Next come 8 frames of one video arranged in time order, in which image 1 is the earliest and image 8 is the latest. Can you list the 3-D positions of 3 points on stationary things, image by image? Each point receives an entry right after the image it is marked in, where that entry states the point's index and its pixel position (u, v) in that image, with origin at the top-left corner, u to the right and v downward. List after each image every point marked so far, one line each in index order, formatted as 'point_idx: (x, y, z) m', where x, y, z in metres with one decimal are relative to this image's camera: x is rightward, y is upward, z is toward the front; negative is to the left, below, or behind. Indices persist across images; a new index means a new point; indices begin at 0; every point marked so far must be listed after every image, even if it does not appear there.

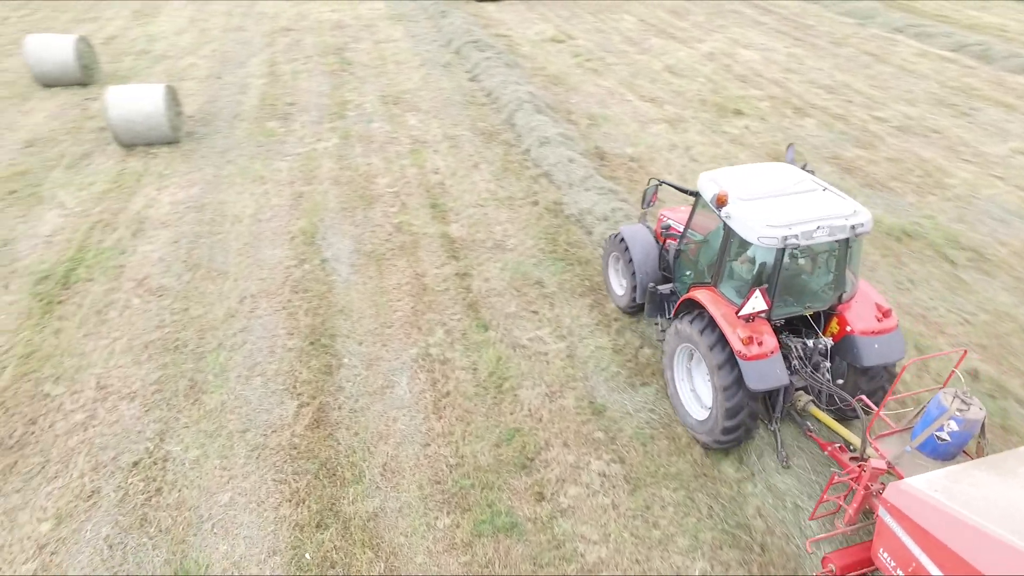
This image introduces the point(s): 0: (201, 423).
0: (-2.2, -1.0, +4.4) m
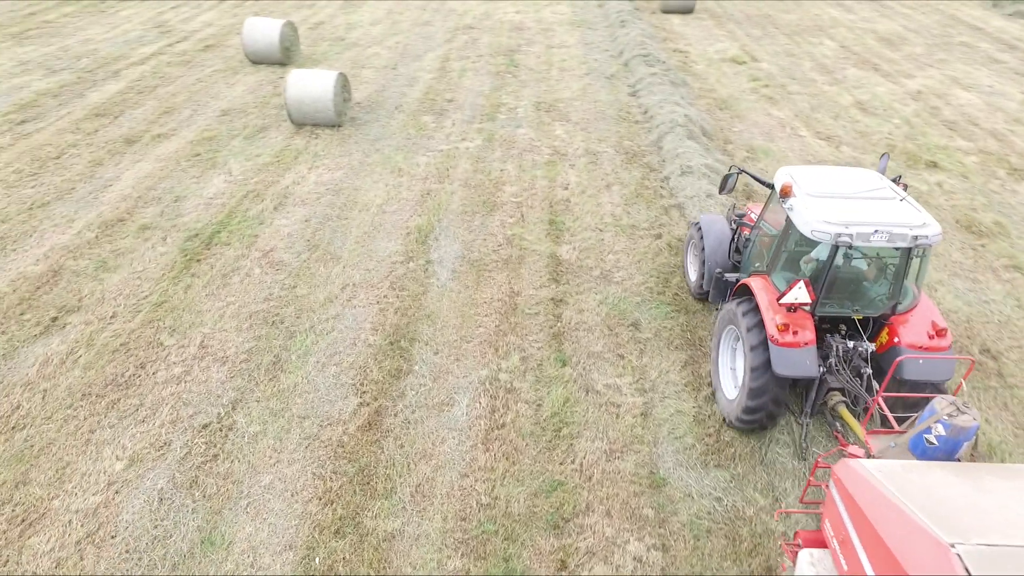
0: (-1.8, -0.8, +4.7) m
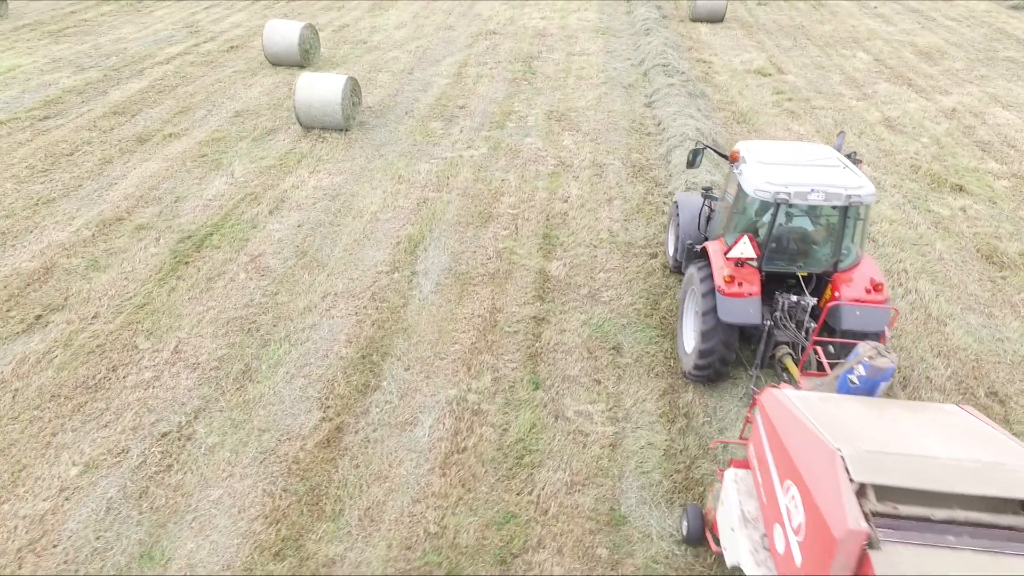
0: (-2.1, -0.9, +4.6) m
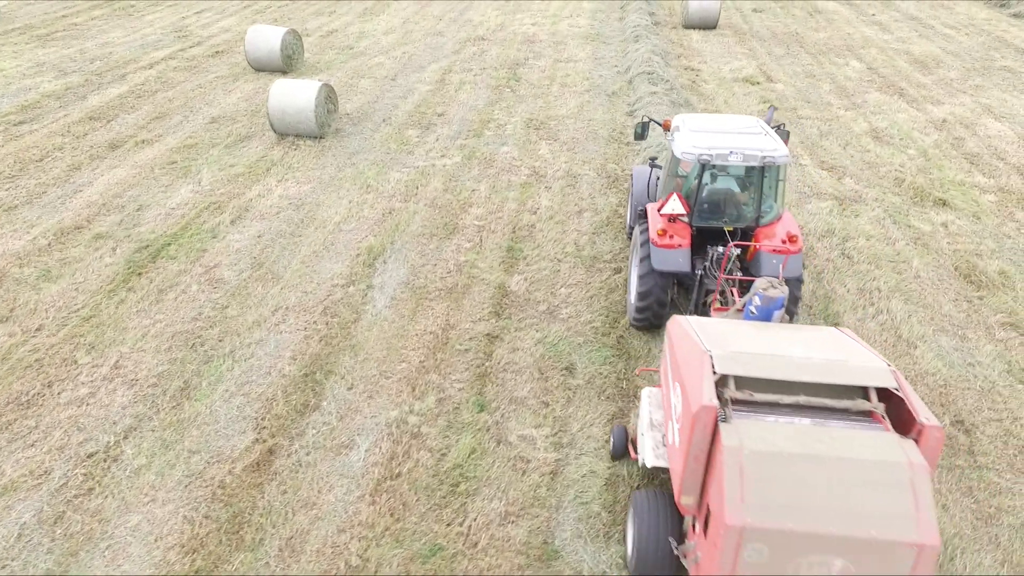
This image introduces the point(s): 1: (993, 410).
0: (-2.5, -1.0, +4.4) m
1: (+3.6, -0.9, +4.6) m
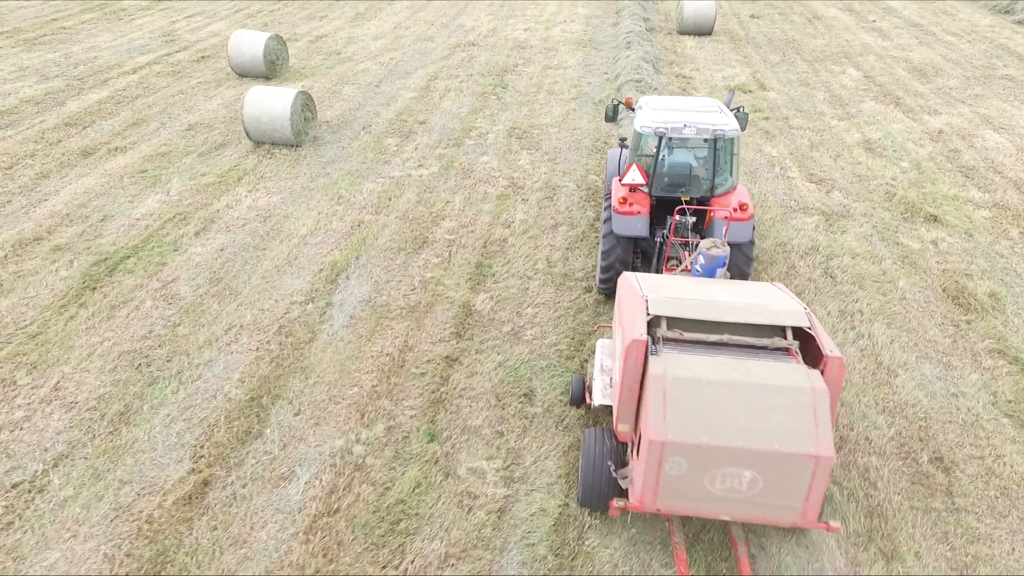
0: (-2.8, -1.2, +4.2) m
1: (+3.3, -1.1, +4.4) m
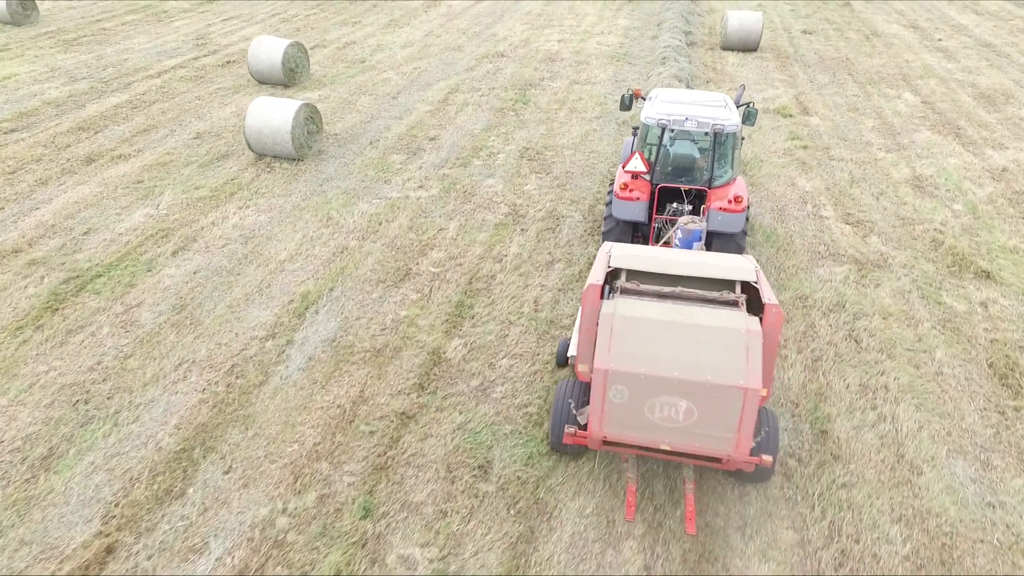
0: (-3.2, -1.4, +3.9) m
1: (+2.9, -1.7, +3.6) m
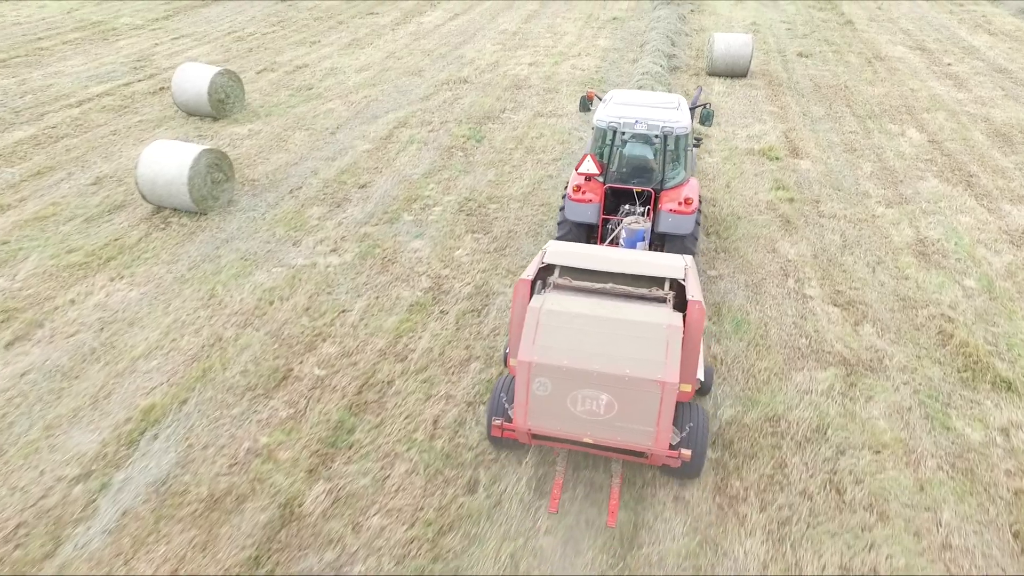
0: (-4.0, -2.2, +2.7) m
1: (+2.1, -2.5, +2.4) m
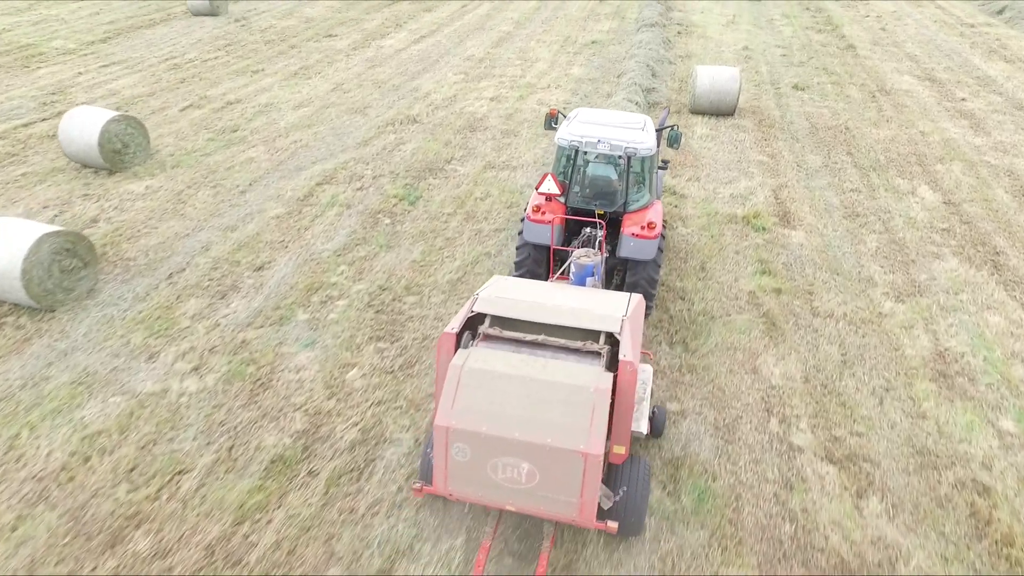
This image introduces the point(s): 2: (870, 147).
0: (-4.8, -3.3, +1.3) m
1: (+1.3, -3.6, +0.9) m
2: (+5.4, +2.1, +9.3) m
